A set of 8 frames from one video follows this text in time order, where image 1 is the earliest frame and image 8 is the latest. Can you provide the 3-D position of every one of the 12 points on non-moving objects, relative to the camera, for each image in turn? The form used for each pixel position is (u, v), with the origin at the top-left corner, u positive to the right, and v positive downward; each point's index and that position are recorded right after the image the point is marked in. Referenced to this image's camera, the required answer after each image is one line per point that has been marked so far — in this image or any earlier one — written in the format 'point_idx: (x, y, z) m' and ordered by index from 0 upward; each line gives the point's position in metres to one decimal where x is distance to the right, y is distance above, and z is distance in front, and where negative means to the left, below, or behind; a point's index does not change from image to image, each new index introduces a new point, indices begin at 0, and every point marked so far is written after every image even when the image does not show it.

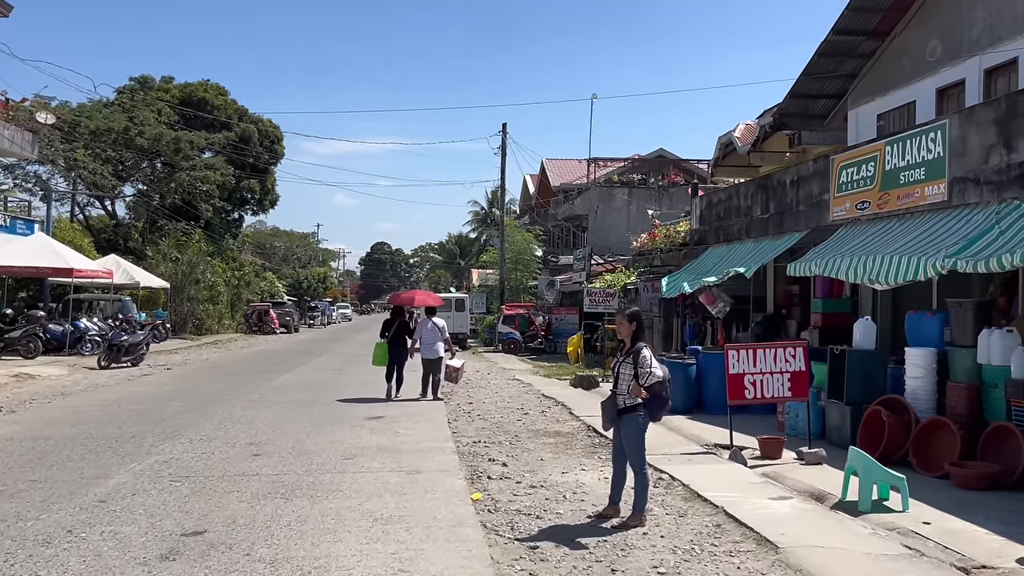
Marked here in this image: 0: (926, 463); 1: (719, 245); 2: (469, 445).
0: (+4.2, -1.8, +8.5) m
1: (+4.4, +0.9, +17.6) m
2: (-0.5, -1.8, +9.8) m
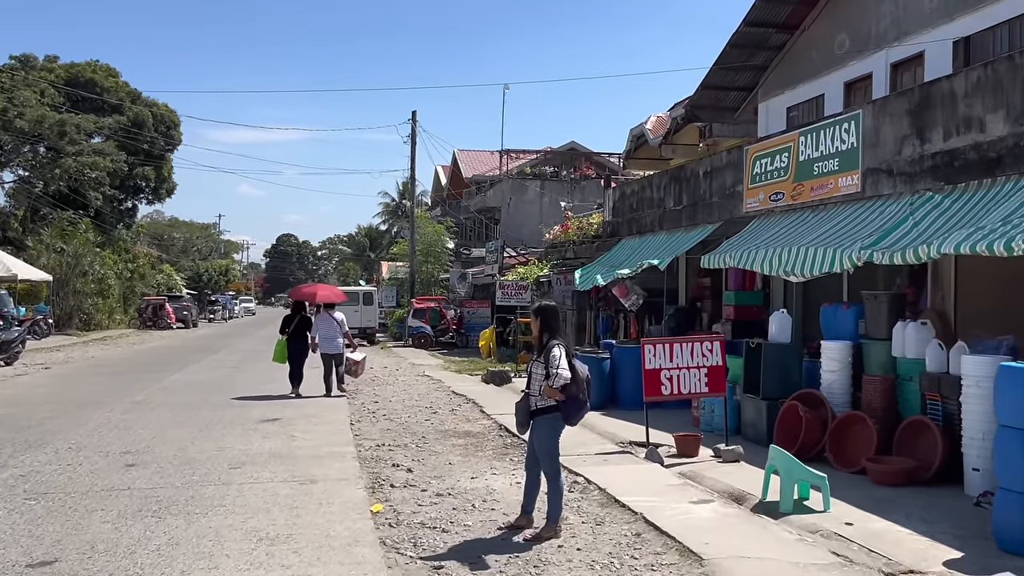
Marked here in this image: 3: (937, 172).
0: (+3.3, -1.7, +8.3) m
1: (+2.5, +1.0, +17.3) m
2: (-1.5, -1.8, +9.2) m
3: (+4.5, +1.2, +8.8) m
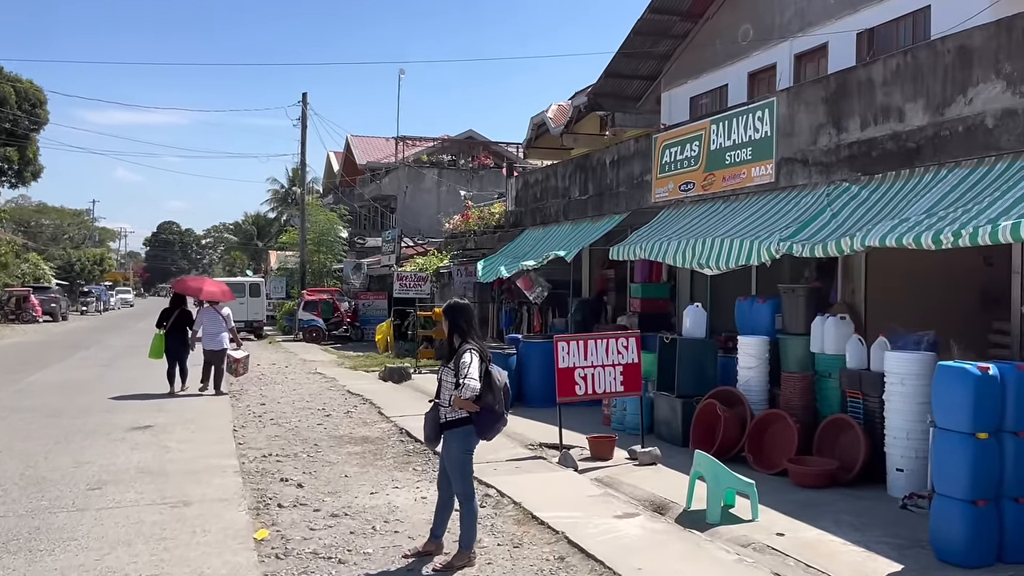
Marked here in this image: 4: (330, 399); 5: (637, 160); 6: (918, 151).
0: (+2.4, -1.6, +8.0) m
1: (+0.5, +1.2, +16.8) m
2: (-2.5, -1.7, +8.2) m
3: (+3.5, +1.3, +8.6) m
4: (-2.8, -1.7, +12.7) m
5: (+2.0, +2.0, +13.0) m
6: (+3.8, +1.3, +7.8) m
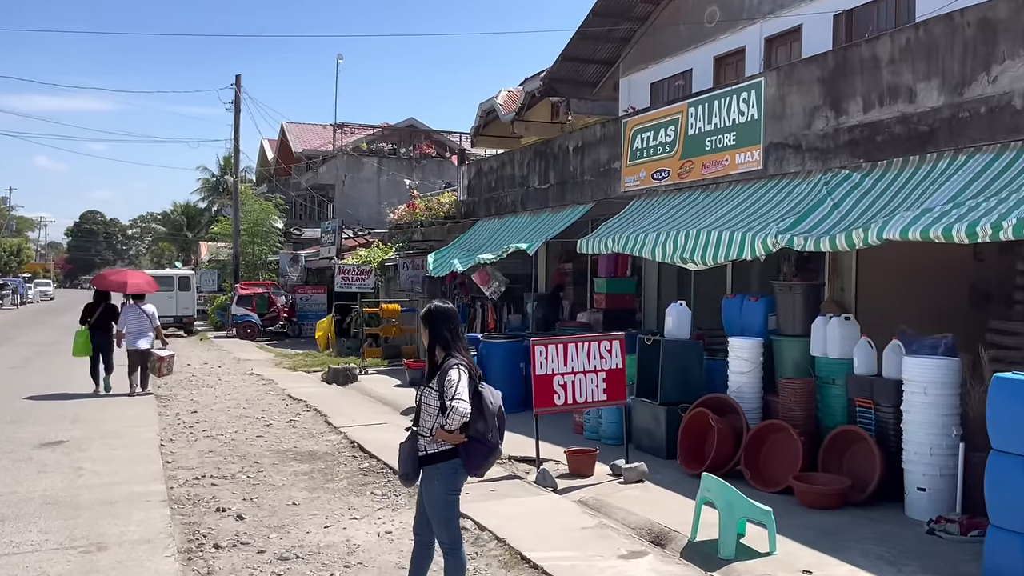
0: (+2.1, -1.6, +7.2) m
1: (-0.4, +1.3, +15.8) m
2: (-2.7, -1.7, +7.1) m
3: (+3.2, +1.3, +7.9) m
4: (-3.3, -1.6, +11.5) m
5: (+1.3, +2.1, +12.1) m
6: (+3.6, +1.3, +7.1) m
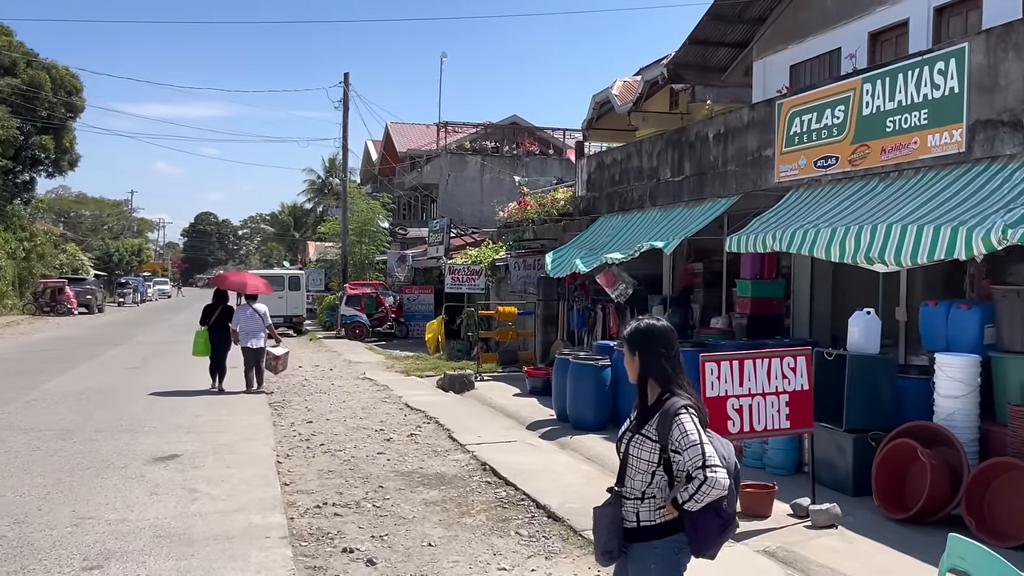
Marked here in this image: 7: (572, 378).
0: (+3.3, -1.7, +5.9) m
1: (+1.8, +1.3, +14.7) m
2: (-1.5, -1.7, +6.3) m
3: (+4.5, +1.3, +6.4) m
4: (-1.6, -1.6, +10.8) m
5: (+3.1, +2.0, +10.8) m
6: (+4.7, +1.2, +5.6) m
7: (+0.7, -1.1, +10.0) m
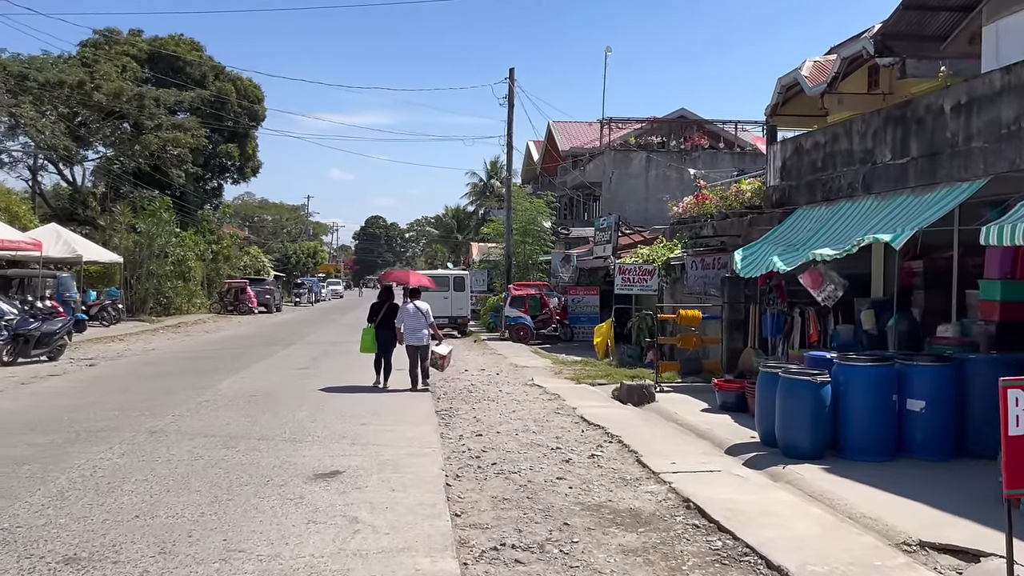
0: (+4.5, -1.7, +3.9) m
1: (+4.7, +1.3, +12.9) m
2: (-0.2, -1.7, +5.3) m
3: (+5.8, +1.3, +4.2) m
4: (+0.6, -1.6, +9.7) m
5: (+5.3, +2.0, +8.9) m
6: (+5.9, +1.2, +3.4) m
7: (+2.7, -1.1, +8.5) m
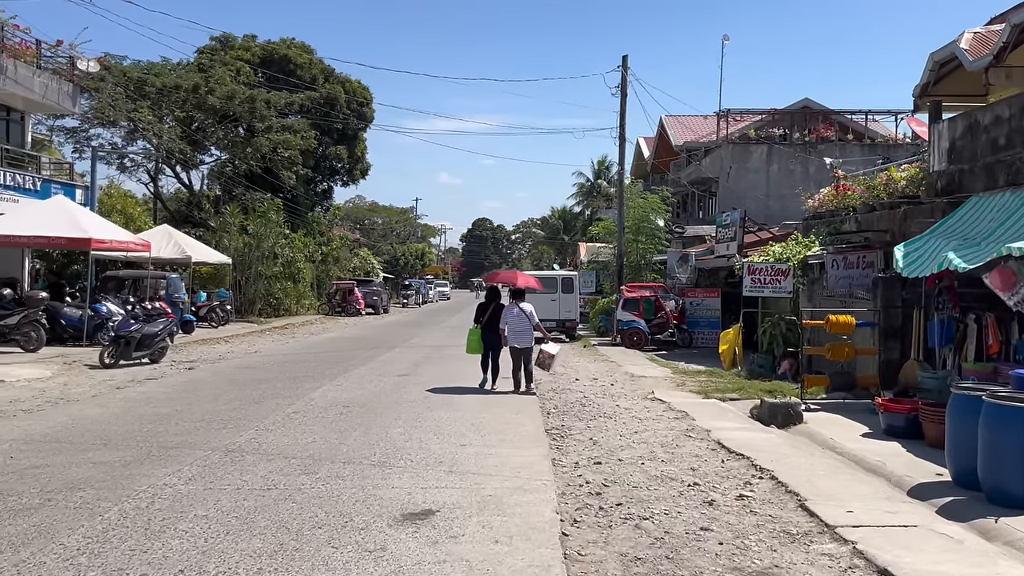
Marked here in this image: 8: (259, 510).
0: (+5.0, -1.7, +1.9) m
1: (+6.3, +1.2, +10.8) m
2: (+0.5, -1.7, +3.8) m
3: (+6.3, +1.2, +2.0) m
4: (+1.8, -1.7, +8.1) m
5: (+6.3, +2.0, +6.7) m
6: (+6.2, +1.2, +1.2) m
7: (+3.8, -1.1, +6.7) m
8: (-1.8, -1.6, +6.0) m
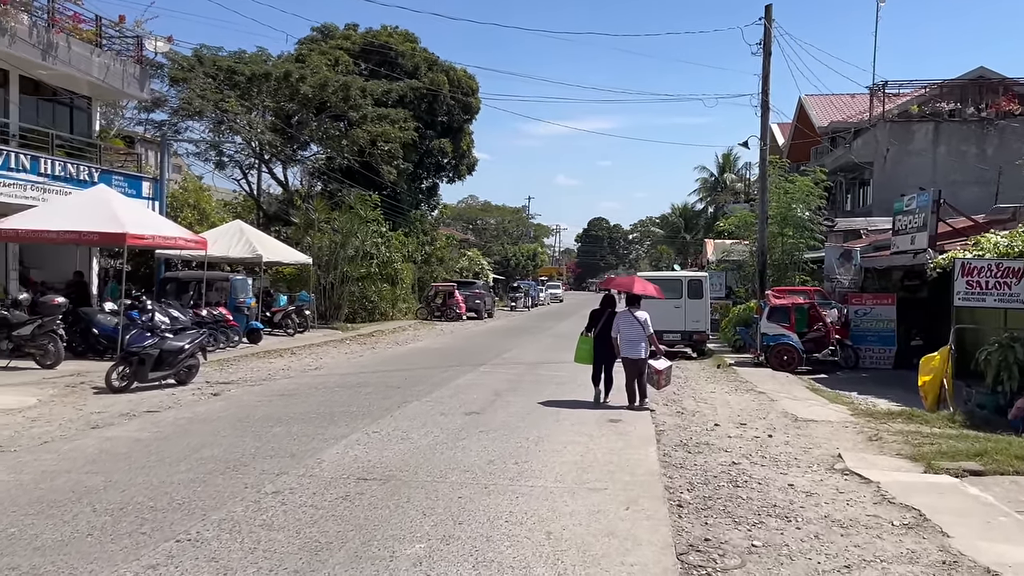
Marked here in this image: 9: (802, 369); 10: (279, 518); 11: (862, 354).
0: (+4.6, -1.8, -2.8) m
1: (+7.1, +1.1, +5.8) m
2: (+0.4, -1.8, -0.3) m
3: (+5.8, +1.2, -2.9) m
4: (+2.3, -1.7, +3.7) m
5: (+6.6, +1.9, +1.7) m
6: (+5.7, +1.1, -3.7) m
7: (+4.0, -1.2, +2.0) m
8: (-1.6, -1.7, +2.2) m
9: (+6.2, -1.7, +17.8) m
10: (-1.6, -1.6, +5.9) m
11: (+7.4, -1.4, +17.5) m
